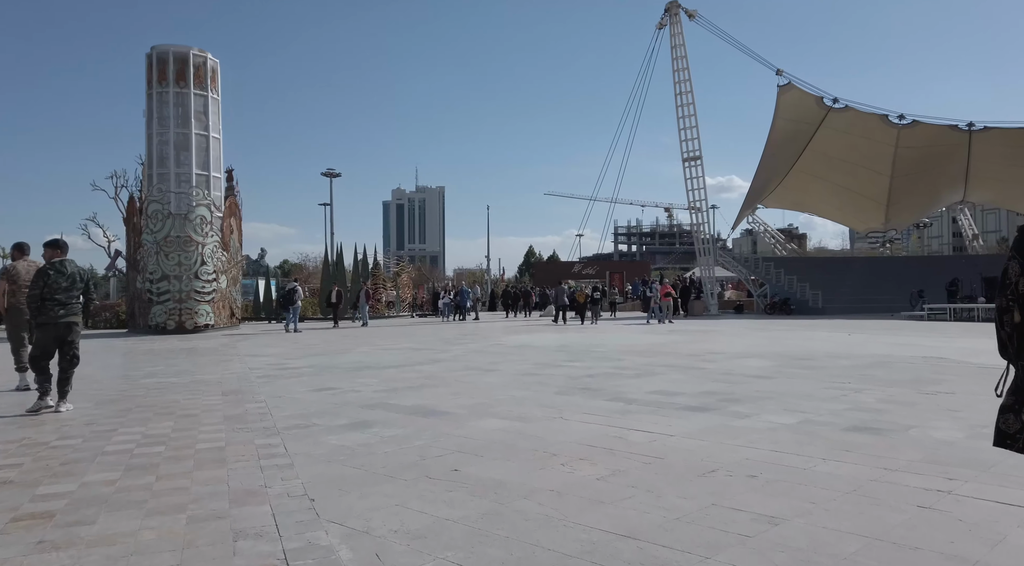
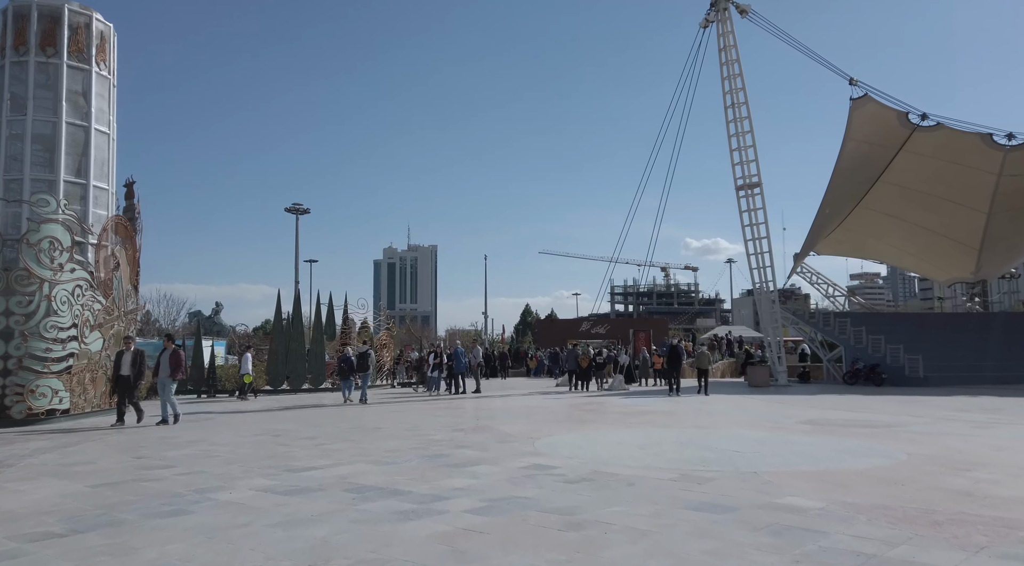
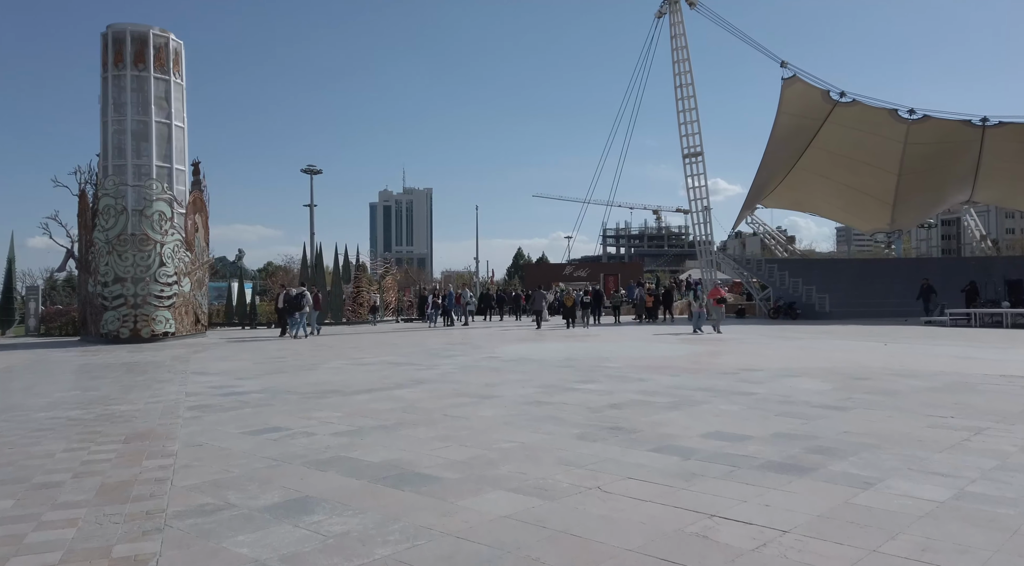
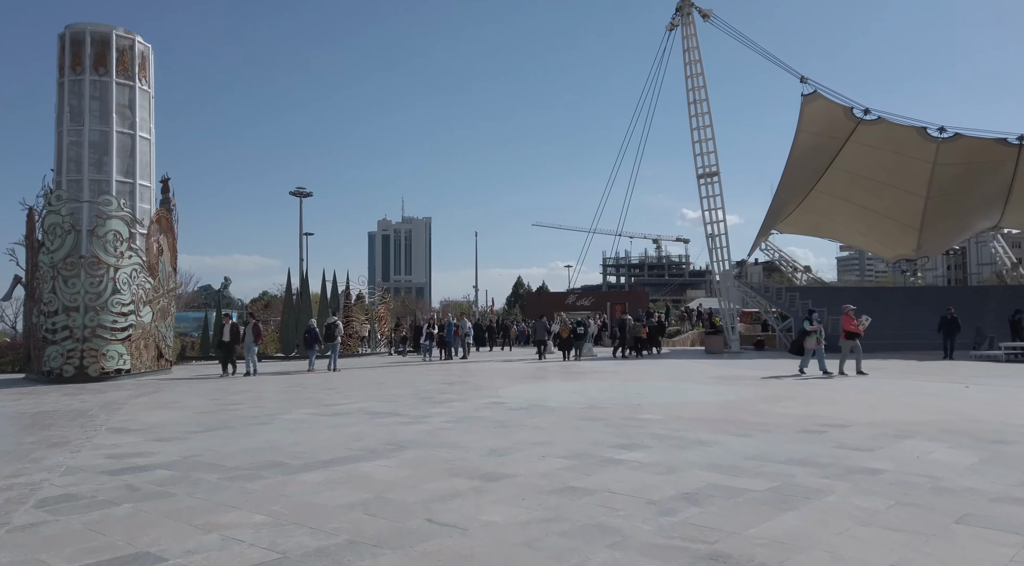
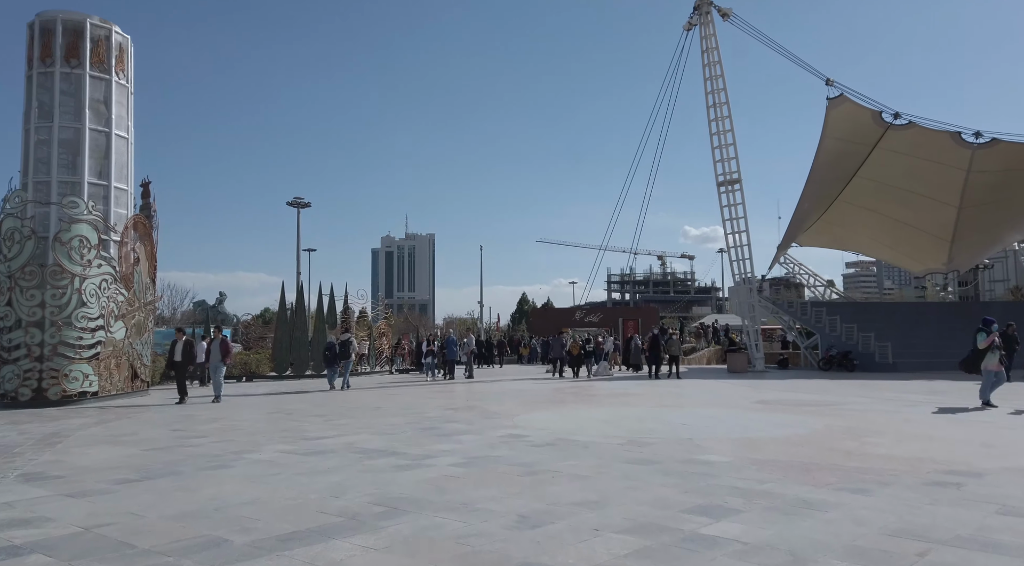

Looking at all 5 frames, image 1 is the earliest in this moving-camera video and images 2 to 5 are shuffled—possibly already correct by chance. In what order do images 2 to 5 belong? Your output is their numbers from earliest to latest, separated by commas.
3, 4, 5, 2
